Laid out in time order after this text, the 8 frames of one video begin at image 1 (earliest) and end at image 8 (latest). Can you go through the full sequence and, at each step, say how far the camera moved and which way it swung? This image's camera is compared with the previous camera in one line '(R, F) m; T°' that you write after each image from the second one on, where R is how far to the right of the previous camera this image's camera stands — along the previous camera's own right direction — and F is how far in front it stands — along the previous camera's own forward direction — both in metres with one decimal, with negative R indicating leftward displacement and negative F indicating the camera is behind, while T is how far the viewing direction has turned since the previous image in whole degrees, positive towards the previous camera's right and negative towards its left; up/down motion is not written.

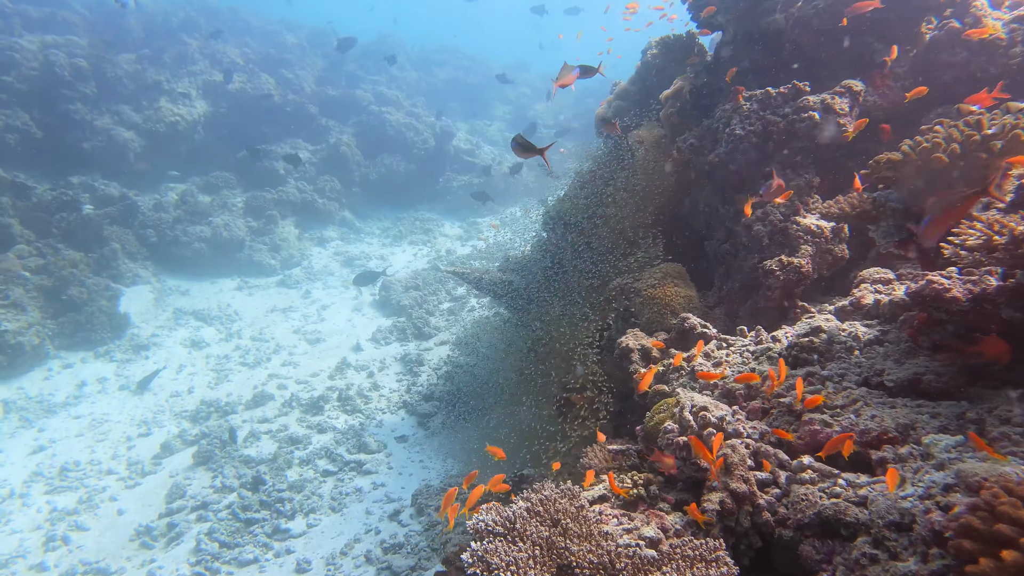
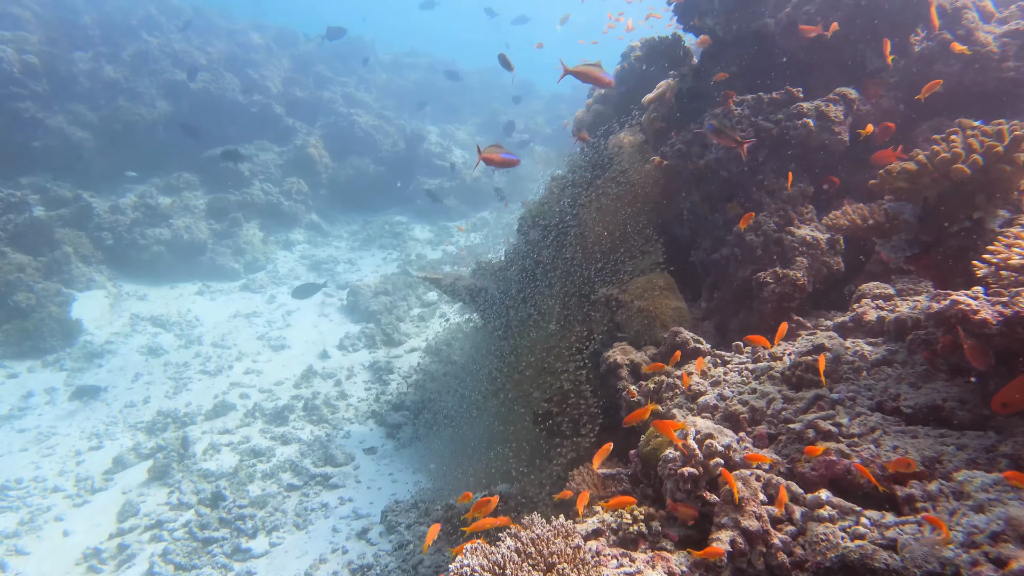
(-0.1, +0.4) m; +3°
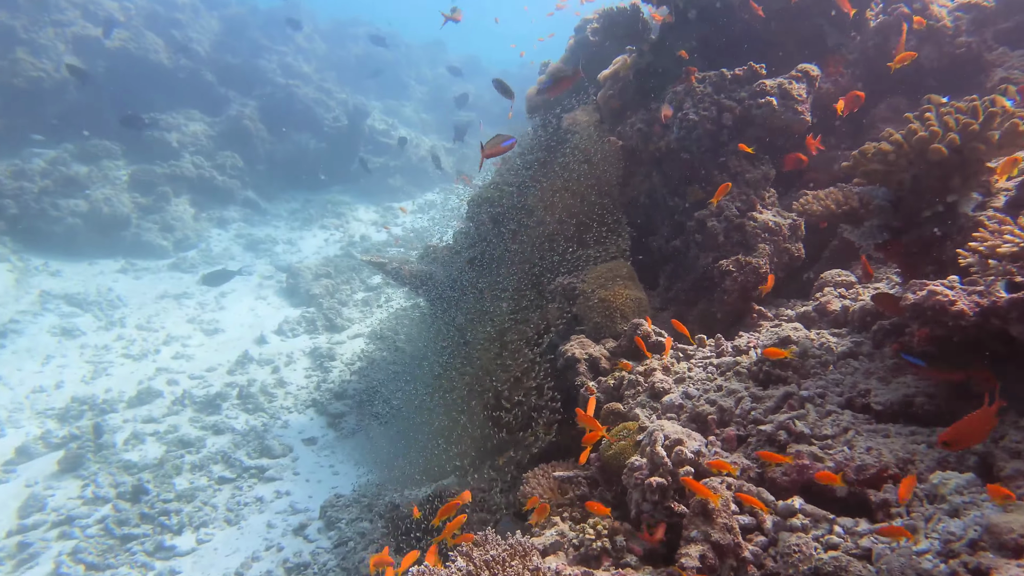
(0.0, +0.4) m; +4°
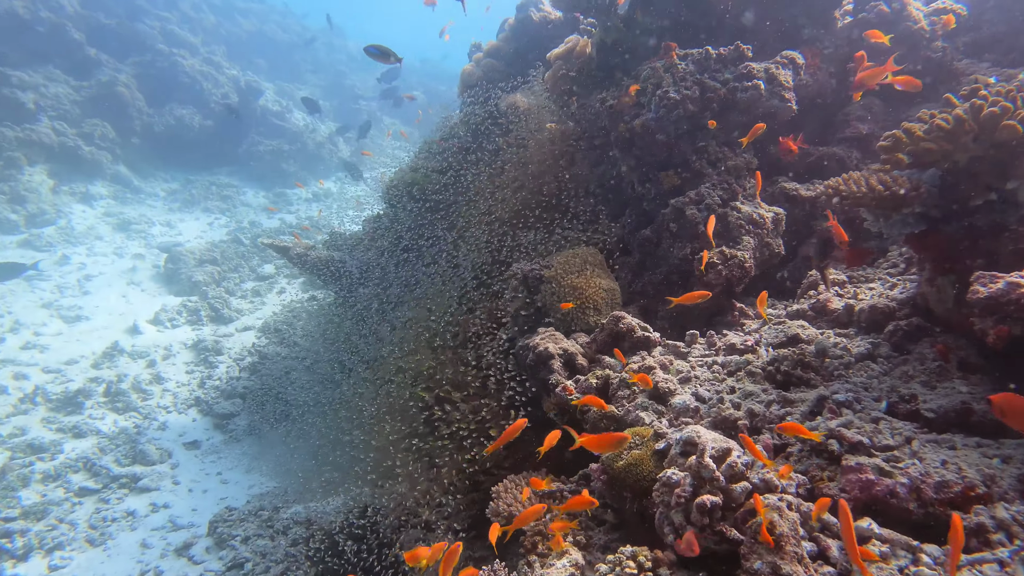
(-0.6, +0.8) m; +10°
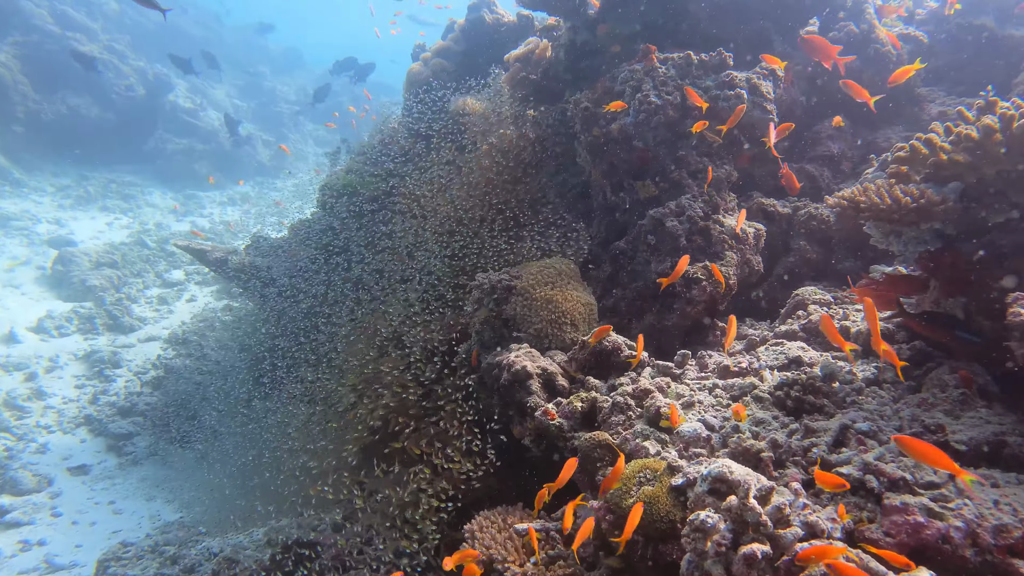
(-0.4, +0.5) m; +7°
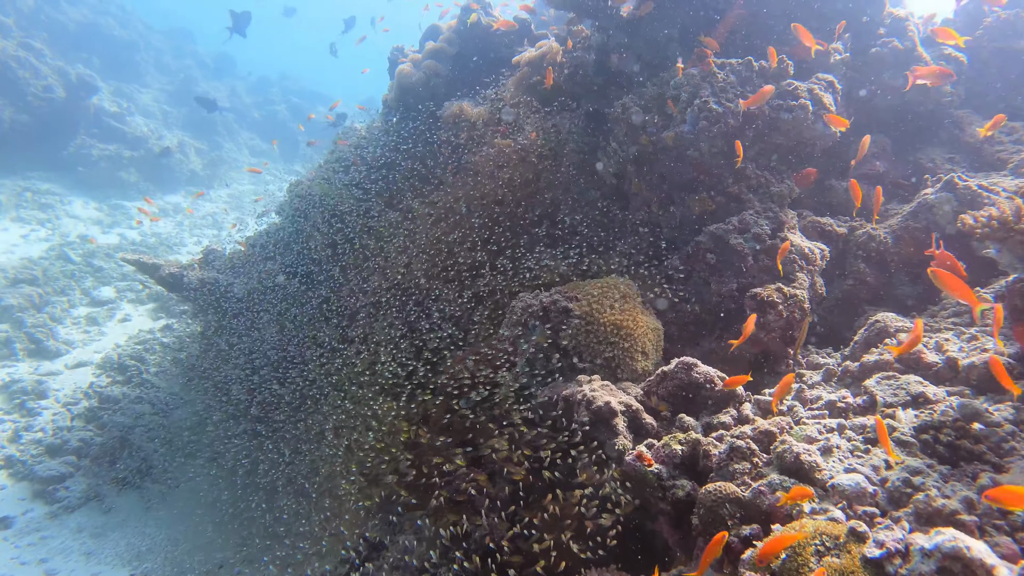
(-0.9, +0.7) m; +6°
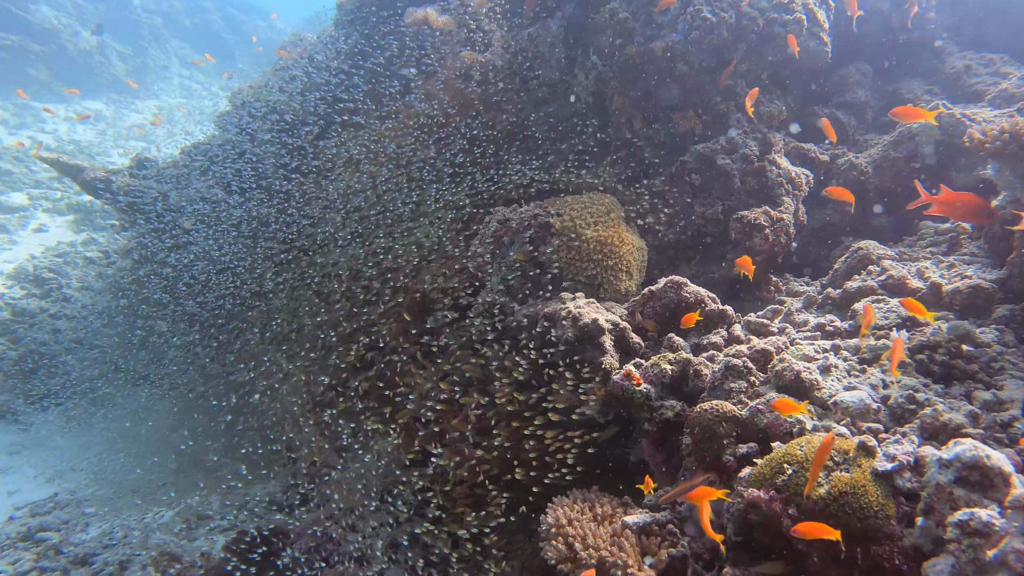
(-0.2, +0.3) m; +5°
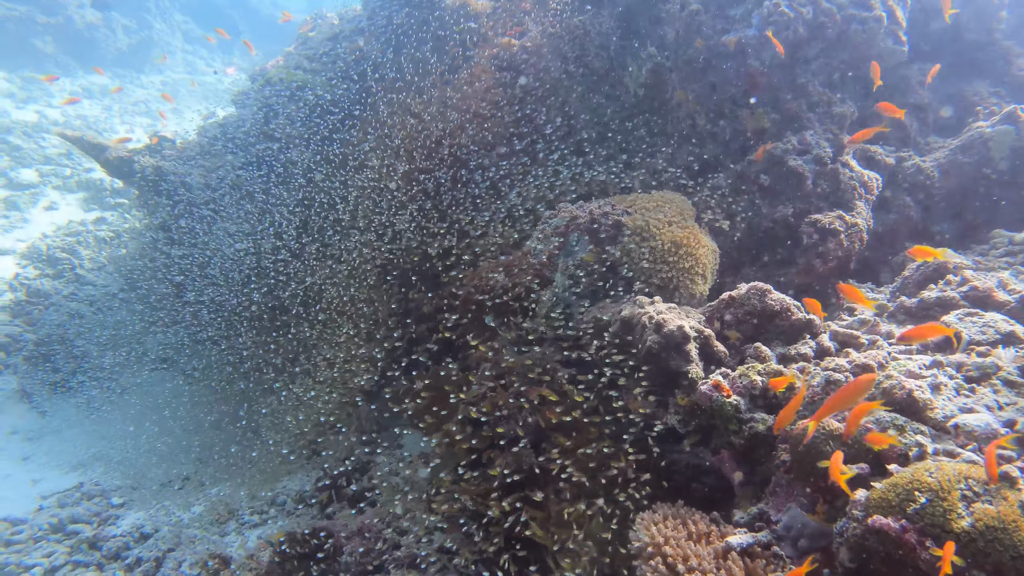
(-0.5, +0.2) m; +1°
